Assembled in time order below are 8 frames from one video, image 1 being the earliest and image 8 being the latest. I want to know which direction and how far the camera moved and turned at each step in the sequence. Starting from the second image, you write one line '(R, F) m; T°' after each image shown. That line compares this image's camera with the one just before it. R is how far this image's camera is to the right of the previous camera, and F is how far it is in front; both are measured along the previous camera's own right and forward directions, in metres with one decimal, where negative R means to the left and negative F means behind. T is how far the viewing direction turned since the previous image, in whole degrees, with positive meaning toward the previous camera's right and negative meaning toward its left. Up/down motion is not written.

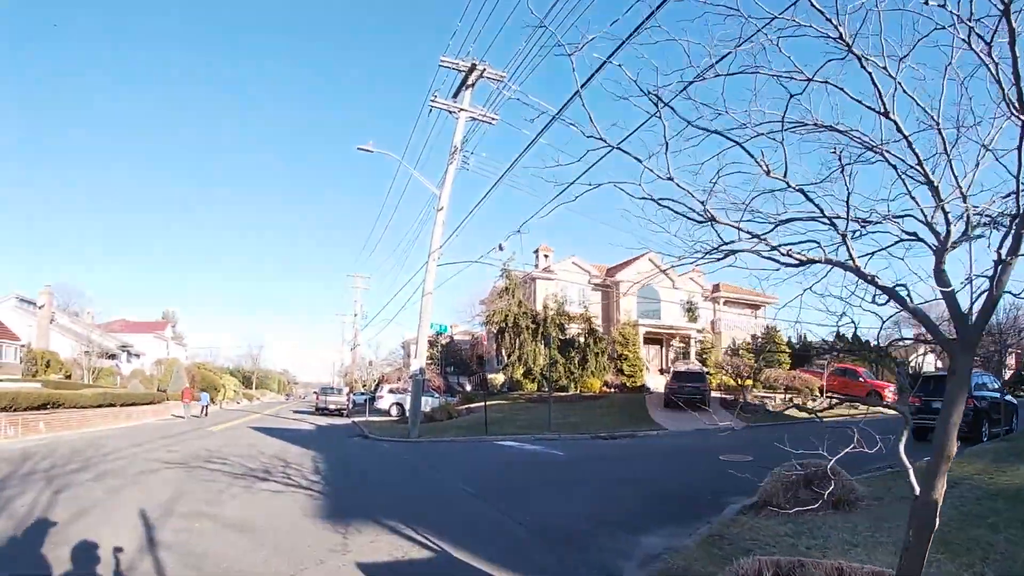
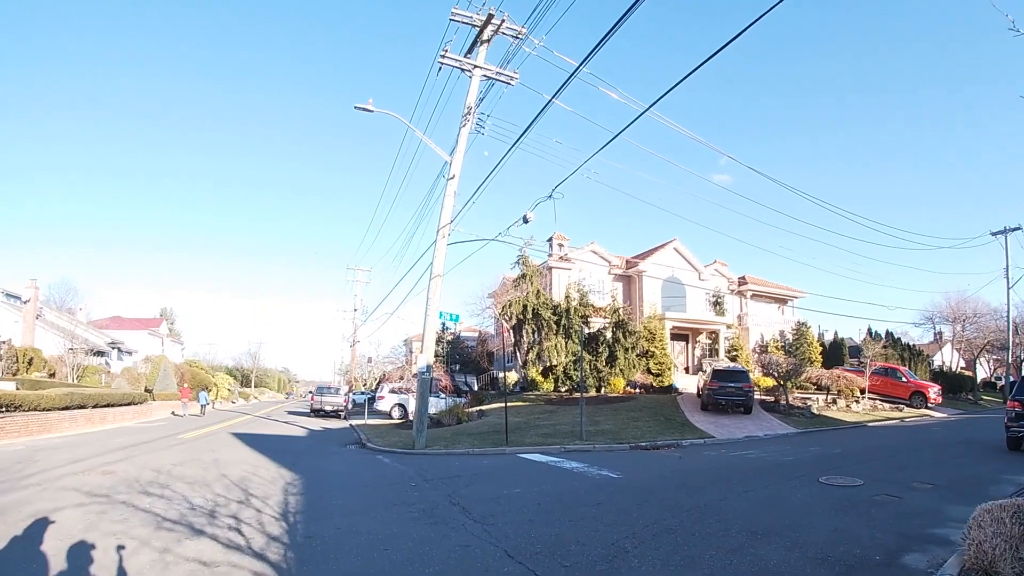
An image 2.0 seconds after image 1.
(-0.6, +3.0) m; 0°
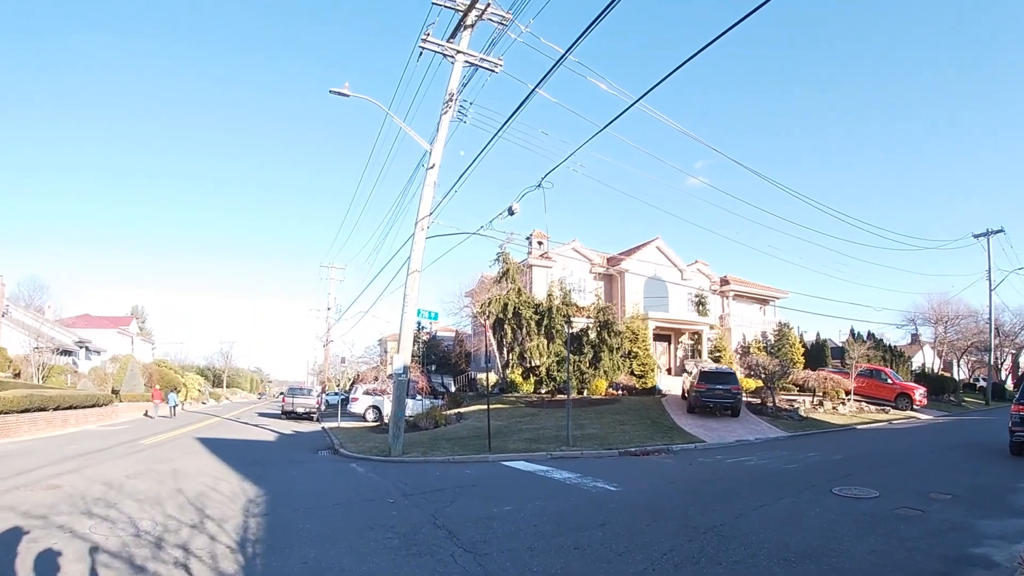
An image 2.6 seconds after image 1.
(-0.2, +0.9) m; +2°
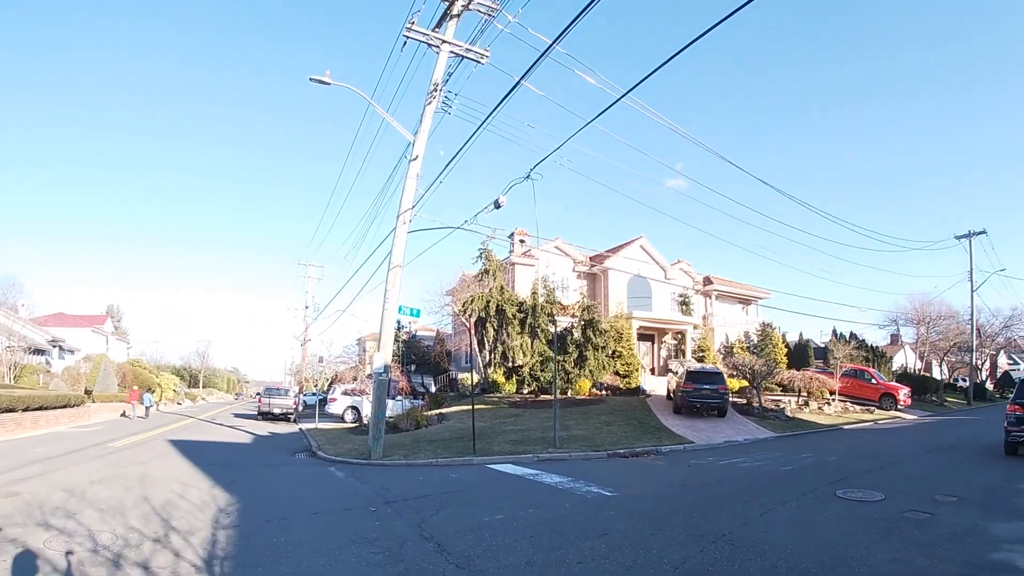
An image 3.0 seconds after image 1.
(-0.1, +0.5) m; +2°
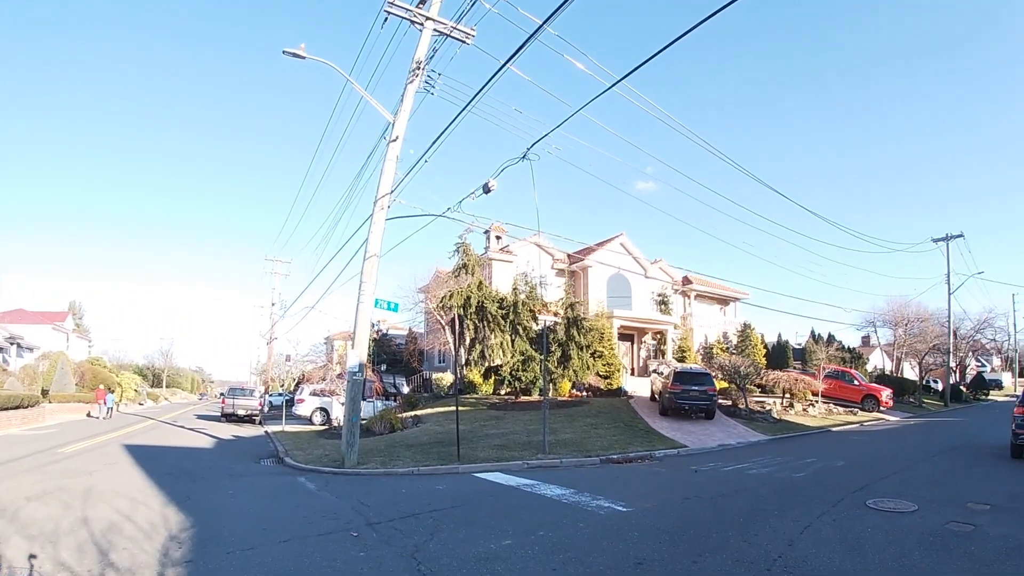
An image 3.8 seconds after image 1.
(-0.4, +1.1) m; +3°
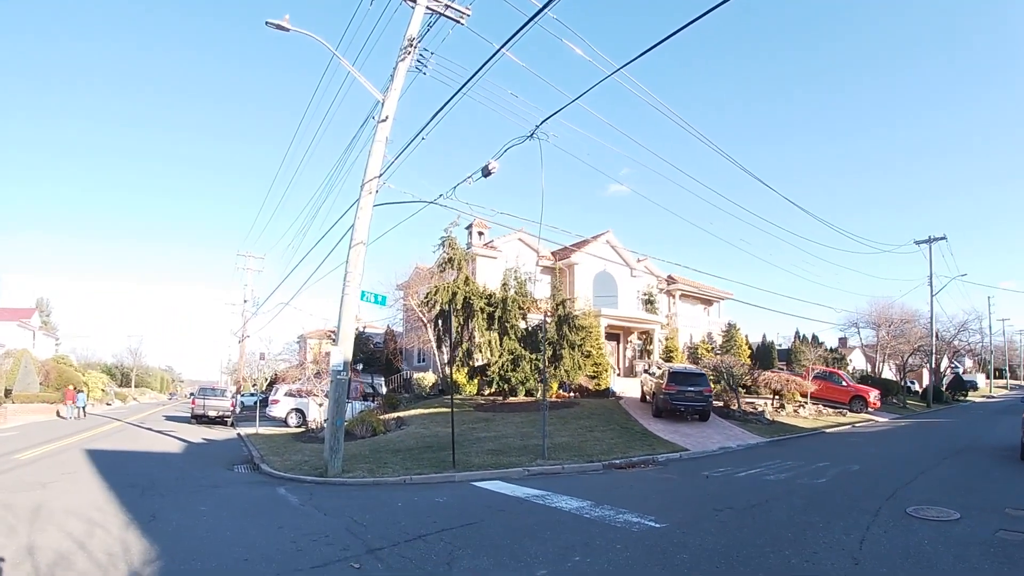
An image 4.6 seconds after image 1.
(-0.5, +0.9) m; +2°
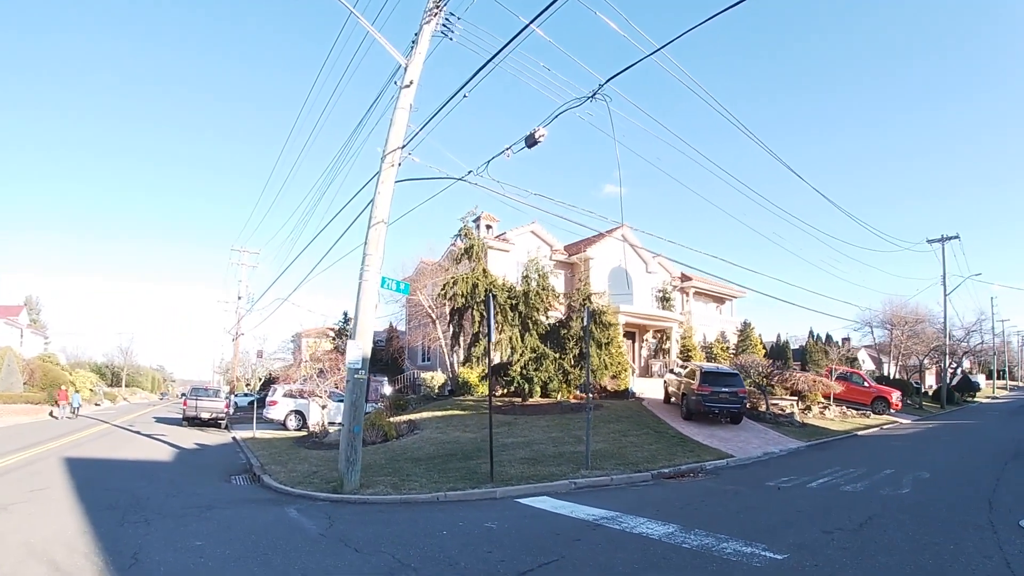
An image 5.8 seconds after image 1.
(-0.8, +1.5) m; +1°
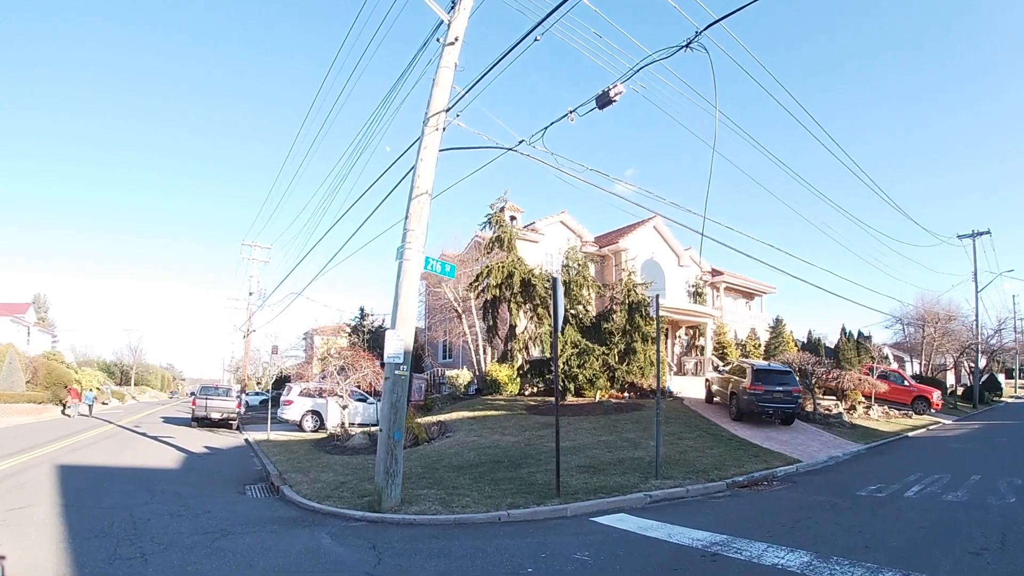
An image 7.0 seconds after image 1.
(-0.8, +1.3) m; -1°
